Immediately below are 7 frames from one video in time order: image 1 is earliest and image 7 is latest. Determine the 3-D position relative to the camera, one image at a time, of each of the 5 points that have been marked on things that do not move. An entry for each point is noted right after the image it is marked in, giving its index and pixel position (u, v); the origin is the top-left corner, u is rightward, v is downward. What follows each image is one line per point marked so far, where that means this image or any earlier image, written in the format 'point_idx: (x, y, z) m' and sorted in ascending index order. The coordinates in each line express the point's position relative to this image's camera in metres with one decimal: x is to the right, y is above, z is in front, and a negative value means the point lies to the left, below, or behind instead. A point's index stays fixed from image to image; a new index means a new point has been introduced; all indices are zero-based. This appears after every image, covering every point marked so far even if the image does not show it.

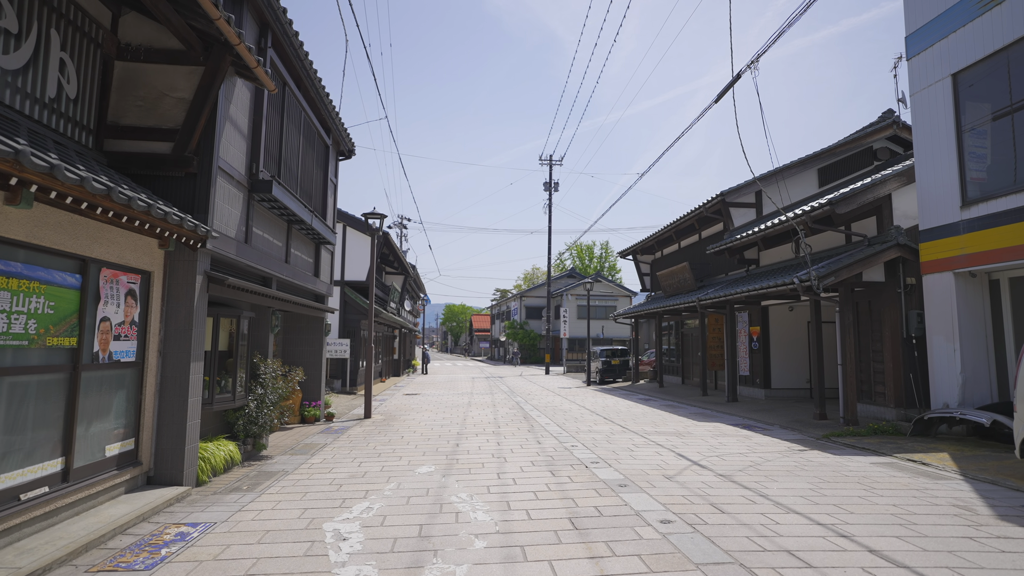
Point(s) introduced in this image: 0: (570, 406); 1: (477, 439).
0: (+1.4, -2.9, +15.0) m
1: (-0.5, -2.3, +9.1) m
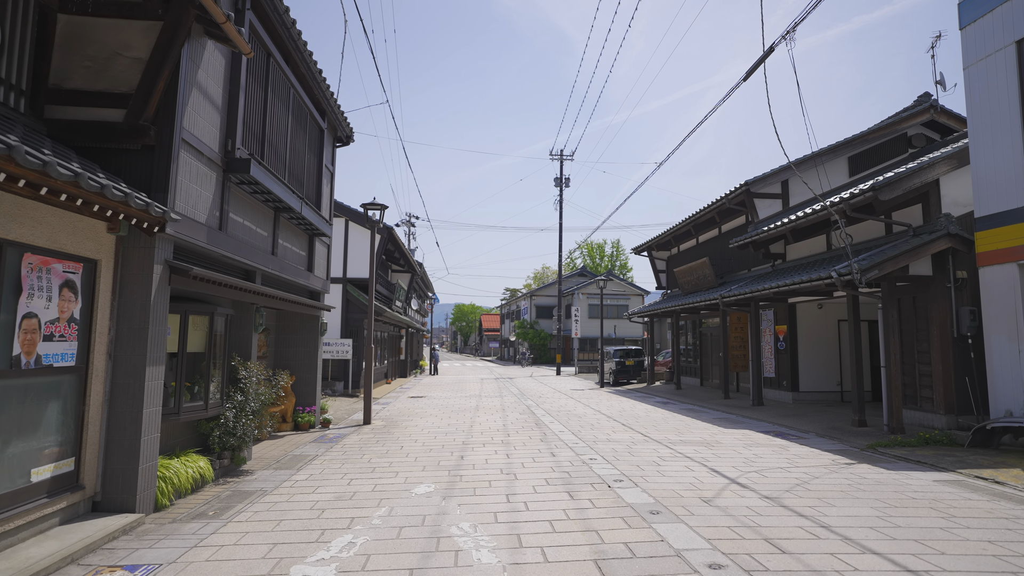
0: (+1.7, -2.9, +14.1) m
1: (-0.4, -2.2, +8.2) m
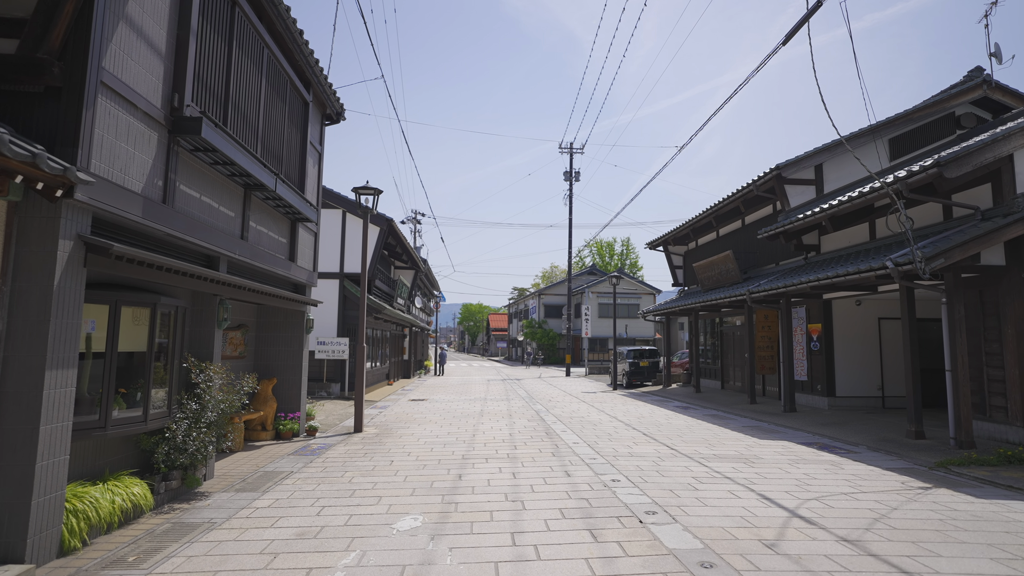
0: (+1.8, -2.7, +12.9) m
1: (-0.3, -2.1, +7.1) m
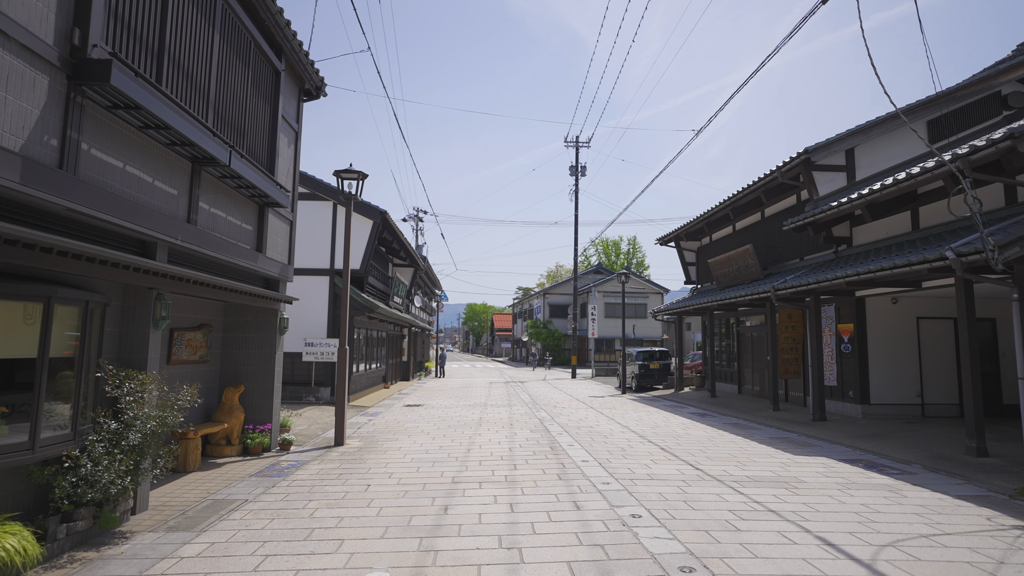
0: (+1.9, -2.7, +11.8) m
1: (-0.3, -2.0, +5.9) m
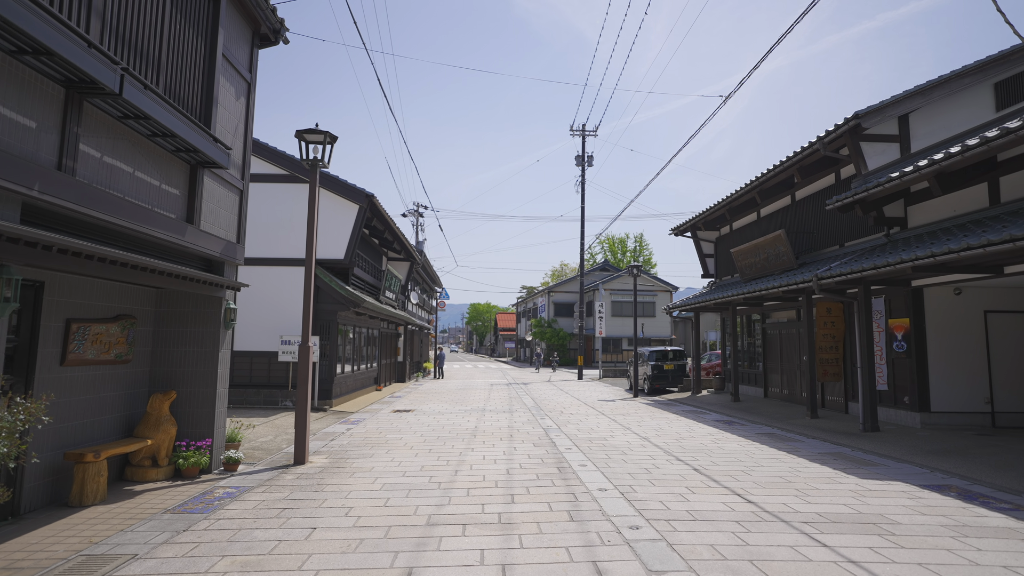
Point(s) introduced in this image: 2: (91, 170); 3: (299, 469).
0: (+1.9, -2.5, +10.1) m
1: (-0.4, -1.8, +4.3) m
2: (-3.3, +0.9, +4.7) m
3: (-2.5, -2.1, +7.1) m
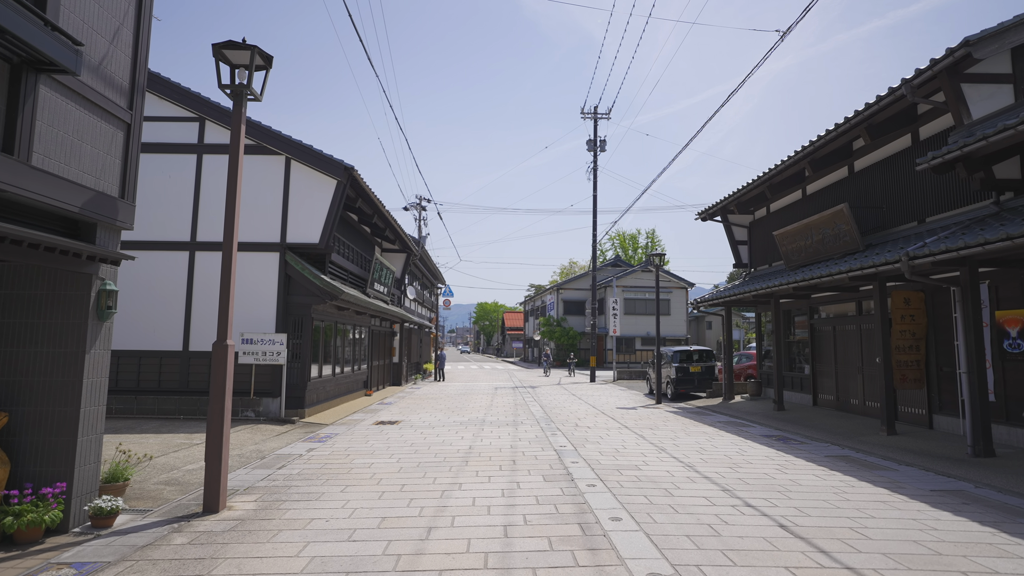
0: (+1.9, -2.2, +7.8) m
1: (-0.4, -1.6, +2.0) m
2: (-3.3, +1.1, +2.5) m
3: (-2.5, -1.9, +4.9) m
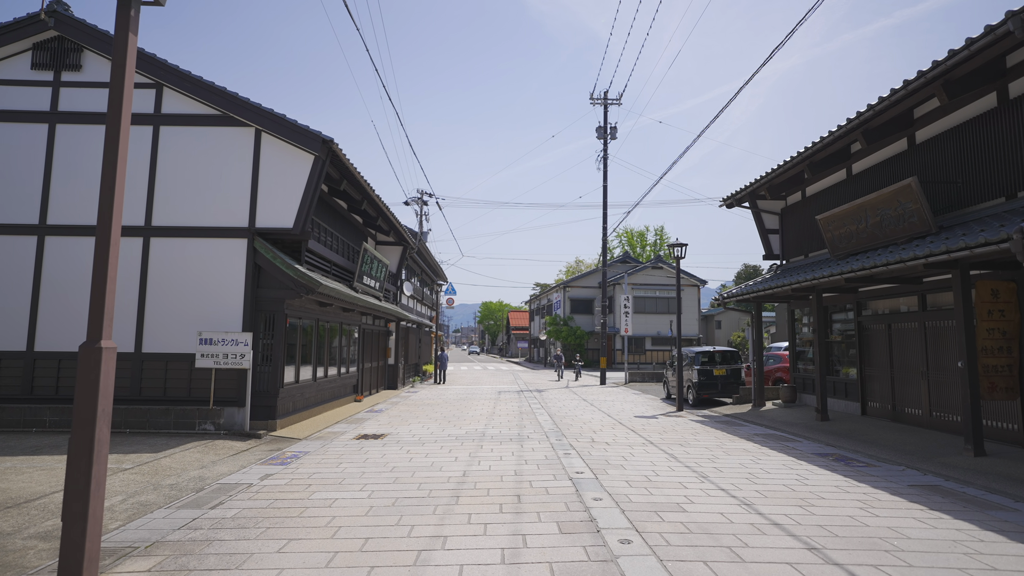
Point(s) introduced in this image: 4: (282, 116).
0: (+1.9, -2.1, +6.1) m
1: (-0.4, -1.5, +0.3) m
2: (-3.3, +1.3, +0.8) m
3: (-2.5, -1.8, +3.2) m
4: (-4.2, +3.1, +10.8) m
